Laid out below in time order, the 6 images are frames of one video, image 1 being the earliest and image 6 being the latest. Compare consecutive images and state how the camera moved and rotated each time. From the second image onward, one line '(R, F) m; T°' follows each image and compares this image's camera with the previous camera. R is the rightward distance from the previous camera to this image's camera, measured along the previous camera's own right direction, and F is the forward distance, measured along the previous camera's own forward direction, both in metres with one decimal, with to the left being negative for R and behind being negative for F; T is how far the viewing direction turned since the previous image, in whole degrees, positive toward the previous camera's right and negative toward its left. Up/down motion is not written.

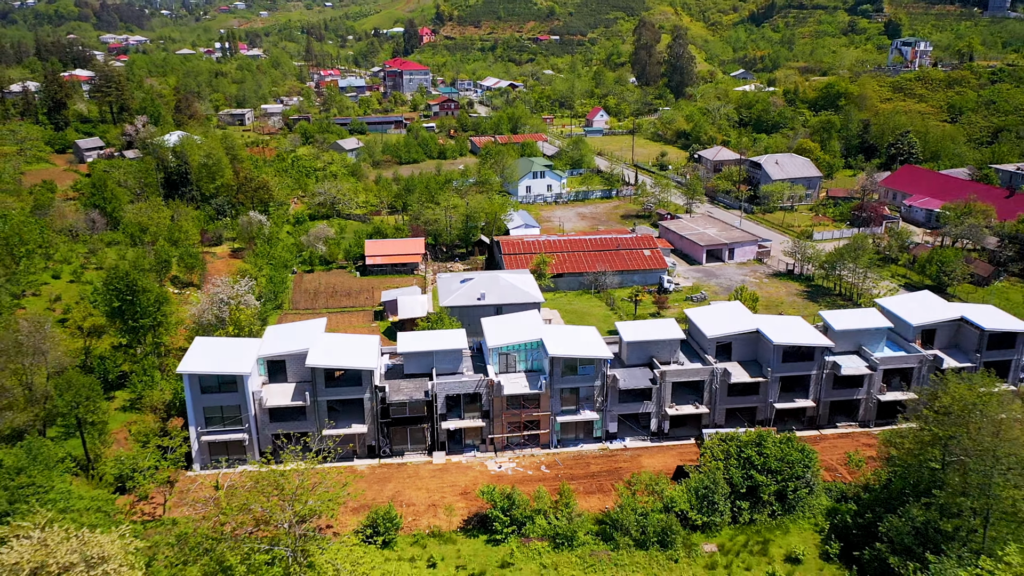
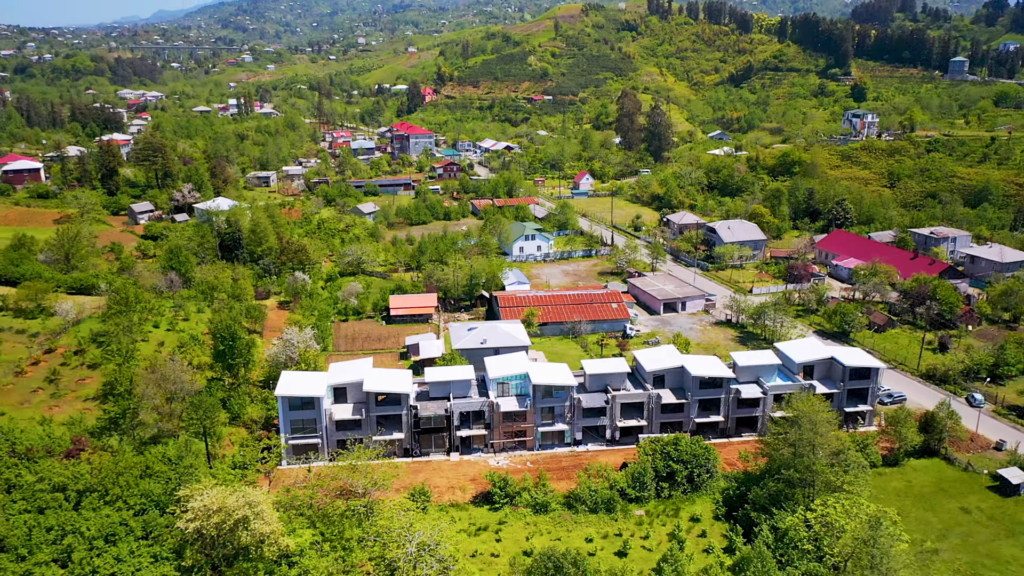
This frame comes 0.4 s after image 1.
(0.0, -4.3) m; 0°
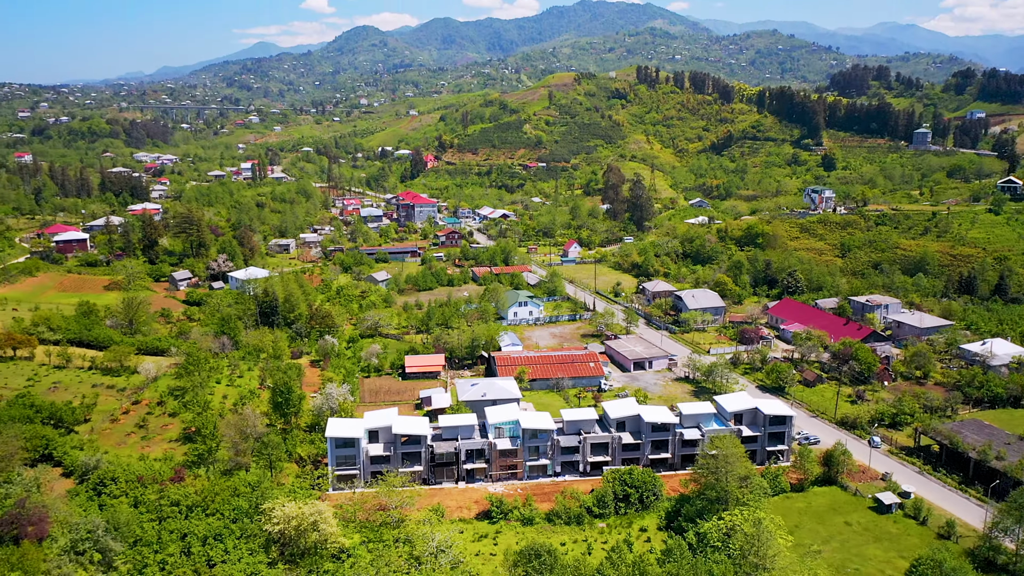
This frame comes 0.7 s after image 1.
(+0.1, -4.4) m; 0°
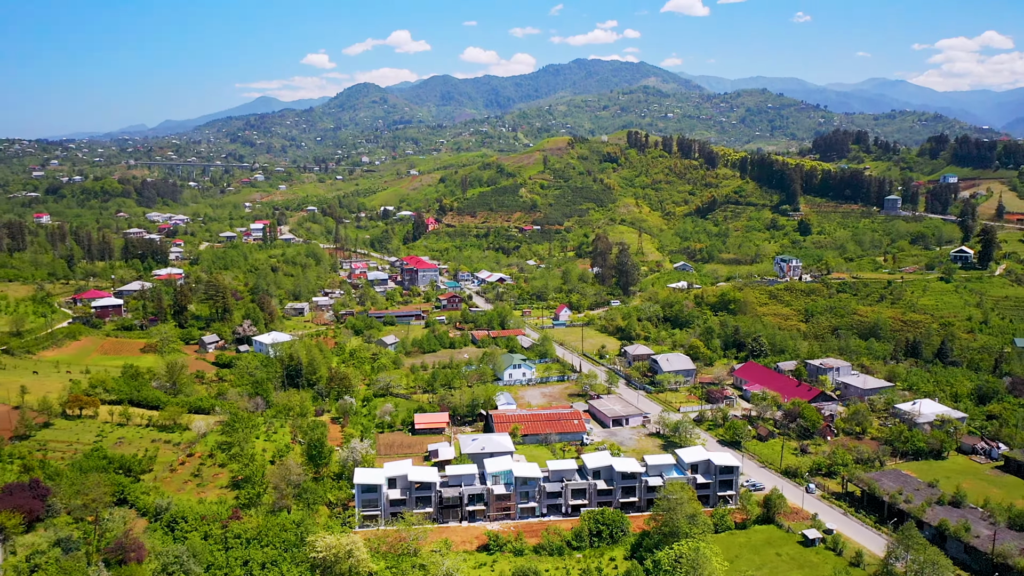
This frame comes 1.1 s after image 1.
(+0.1, -4.3) m; 0°
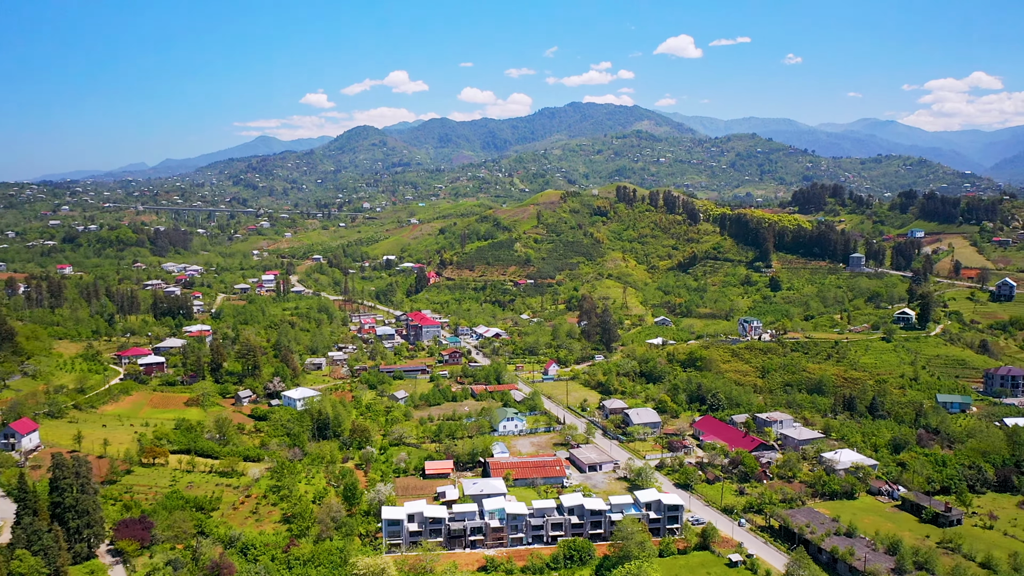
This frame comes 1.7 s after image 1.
(+0.1, -6.7) m; 0°
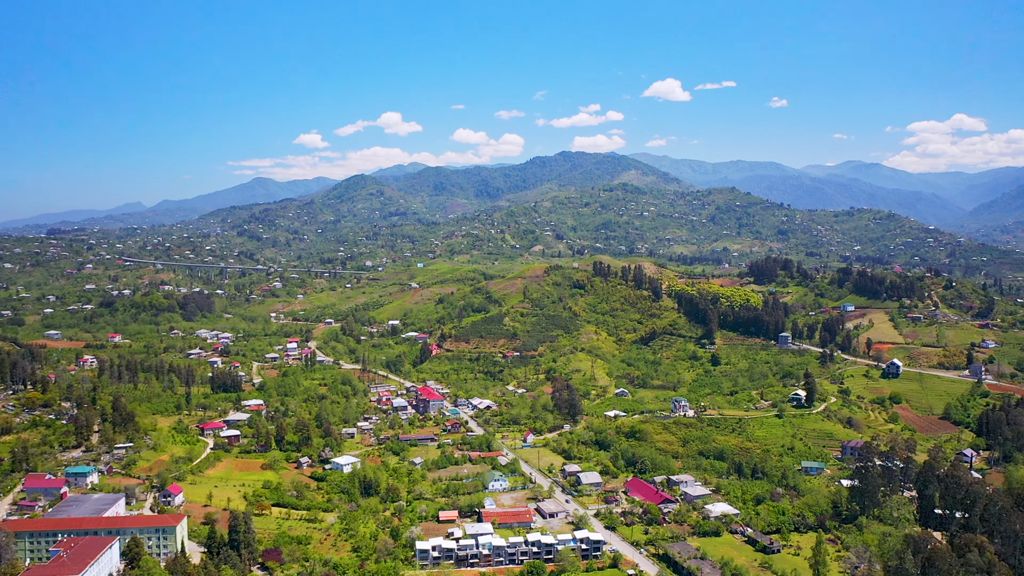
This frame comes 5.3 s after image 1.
(+0.5, -18.7) m; +1°
